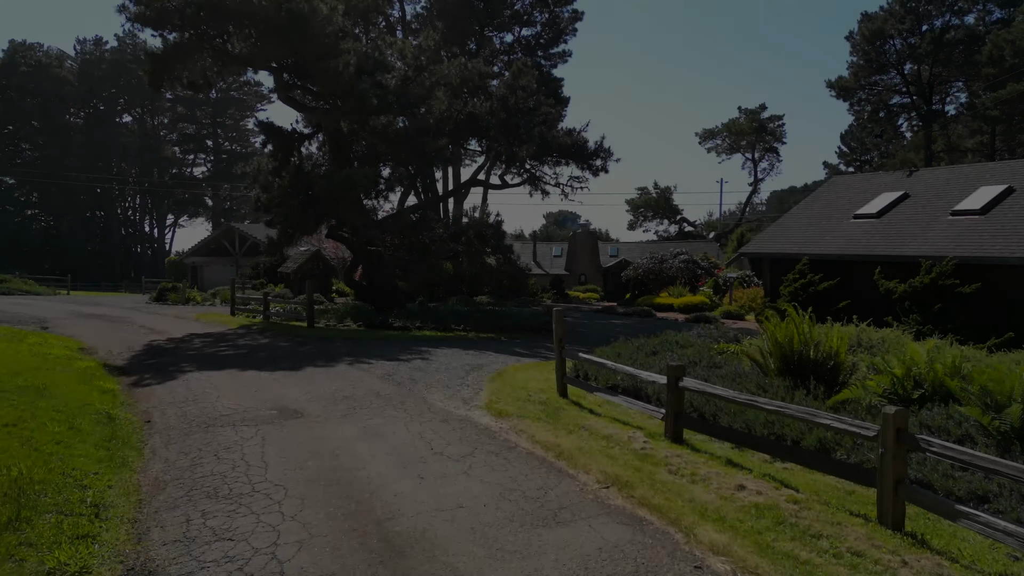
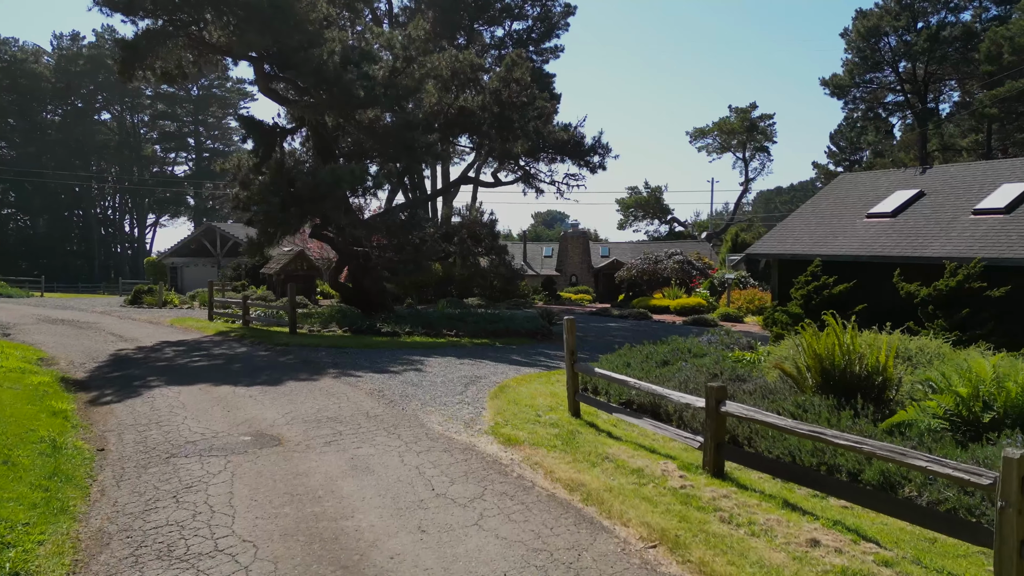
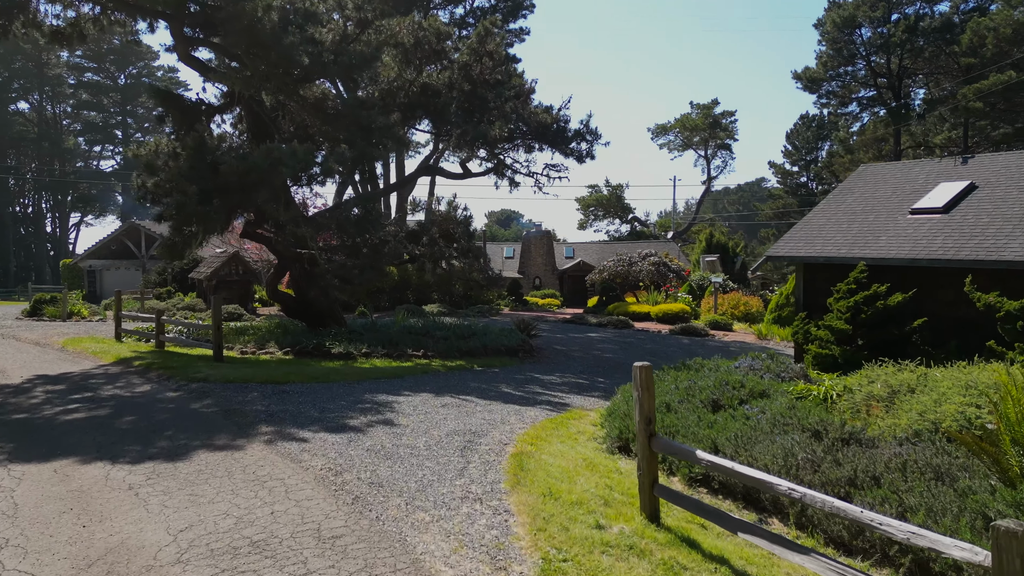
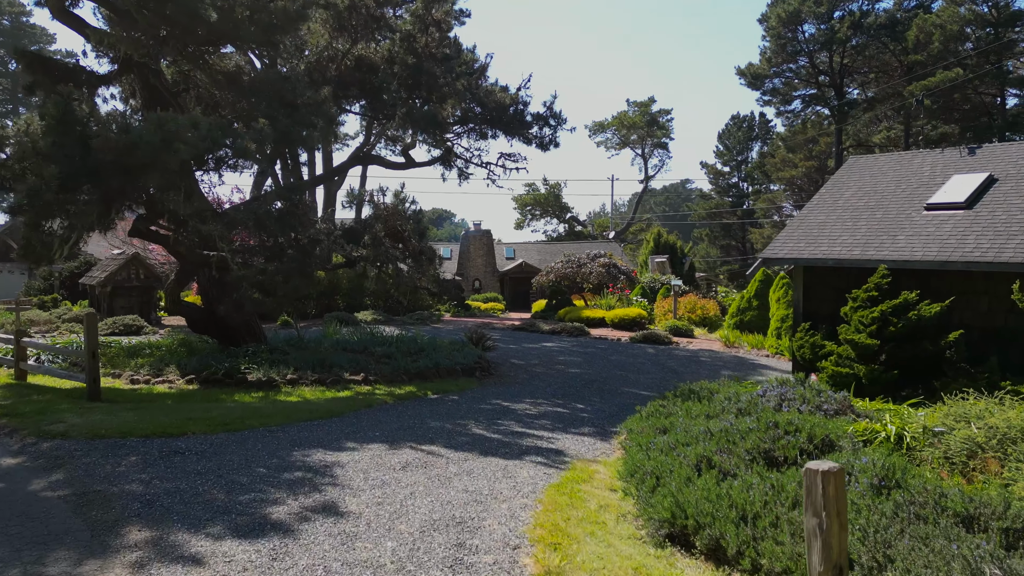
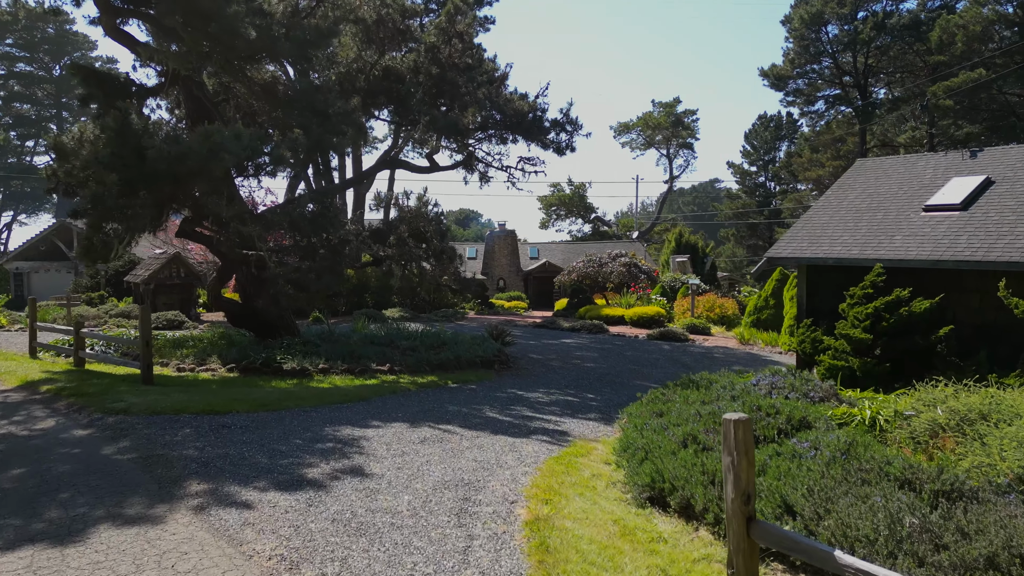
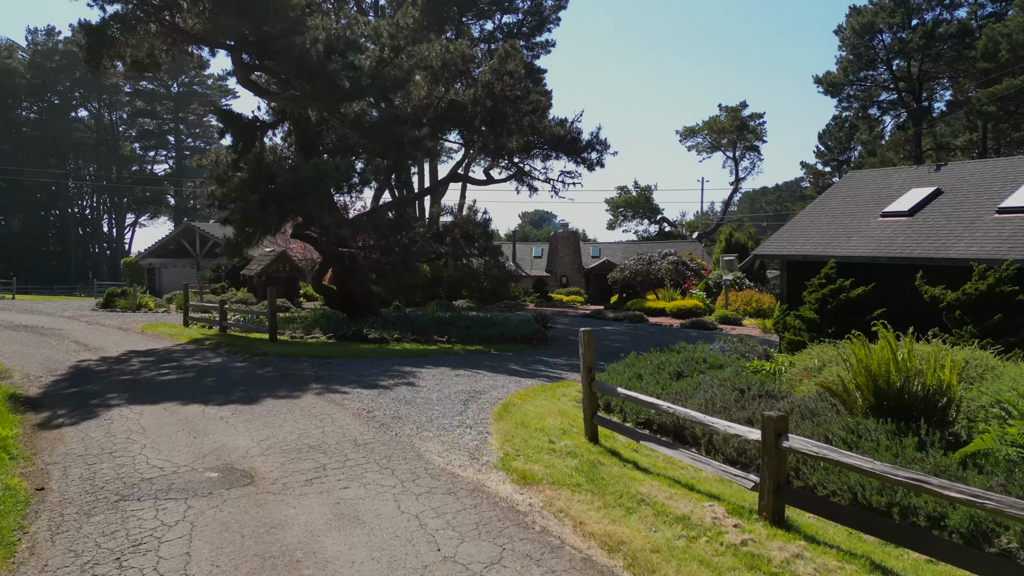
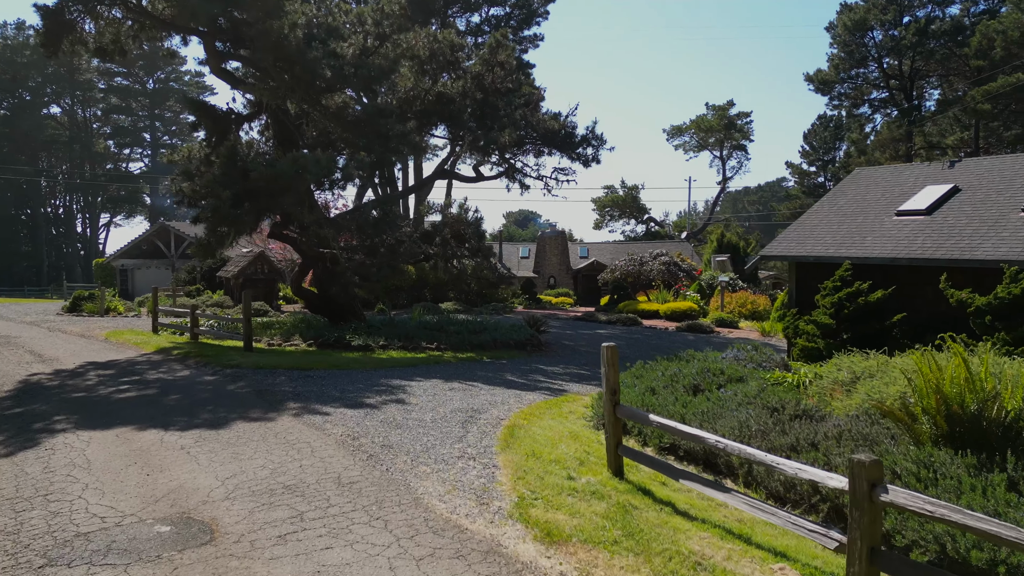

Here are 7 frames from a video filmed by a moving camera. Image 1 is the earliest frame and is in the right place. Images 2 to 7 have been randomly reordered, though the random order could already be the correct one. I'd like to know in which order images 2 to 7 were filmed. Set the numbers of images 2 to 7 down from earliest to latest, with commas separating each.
2, 6, 7, 3, 5, 4
